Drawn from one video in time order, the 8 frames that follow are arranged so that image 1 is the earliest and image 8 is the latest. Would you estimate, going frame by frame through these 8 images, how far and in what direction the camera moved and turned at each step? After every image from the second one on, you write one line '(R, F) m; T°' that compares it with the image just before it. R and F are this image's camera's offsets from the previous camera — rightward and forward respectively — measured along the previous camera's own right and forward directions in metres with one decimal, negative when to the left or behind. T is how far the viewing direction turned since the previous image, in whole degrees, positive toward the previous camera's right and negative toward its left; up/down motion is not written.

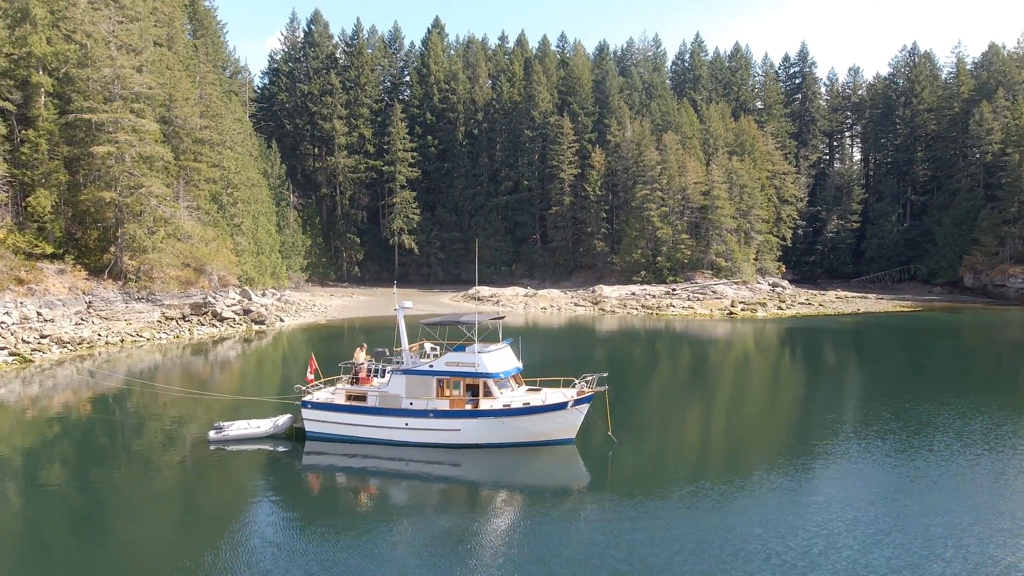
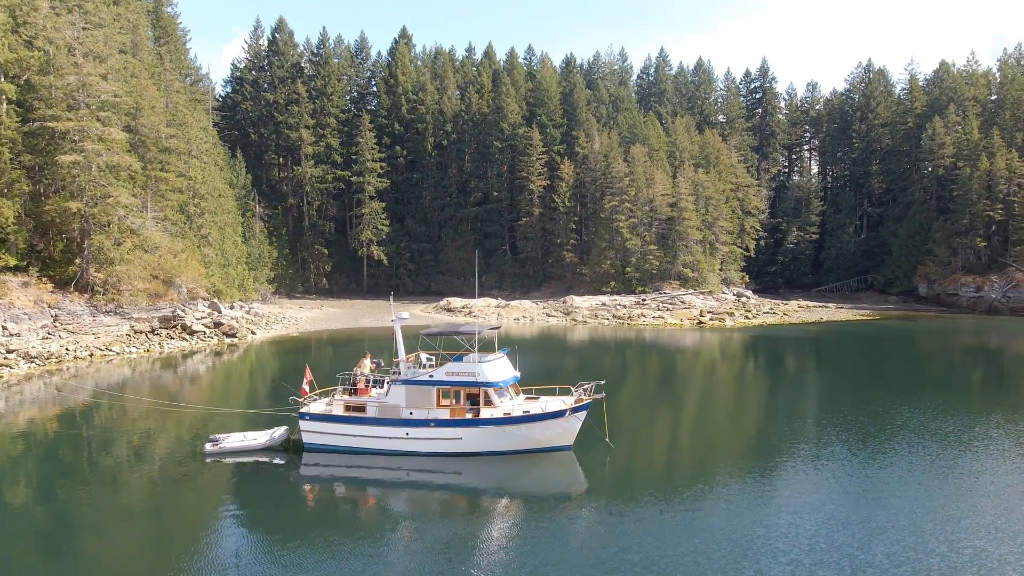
(-0.8, -0.2) m; +3°
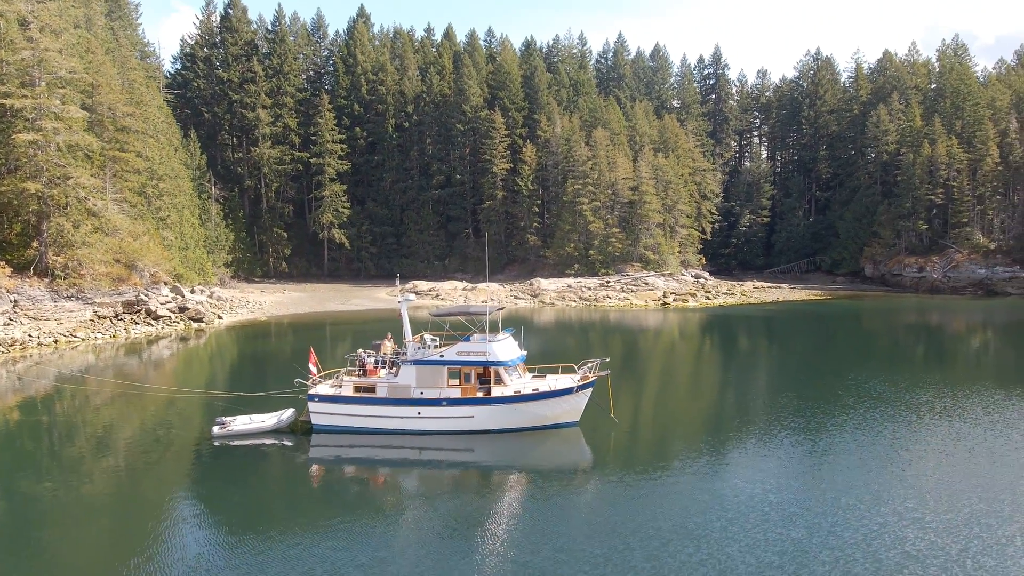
(-1.5, -0.3) m; +4°
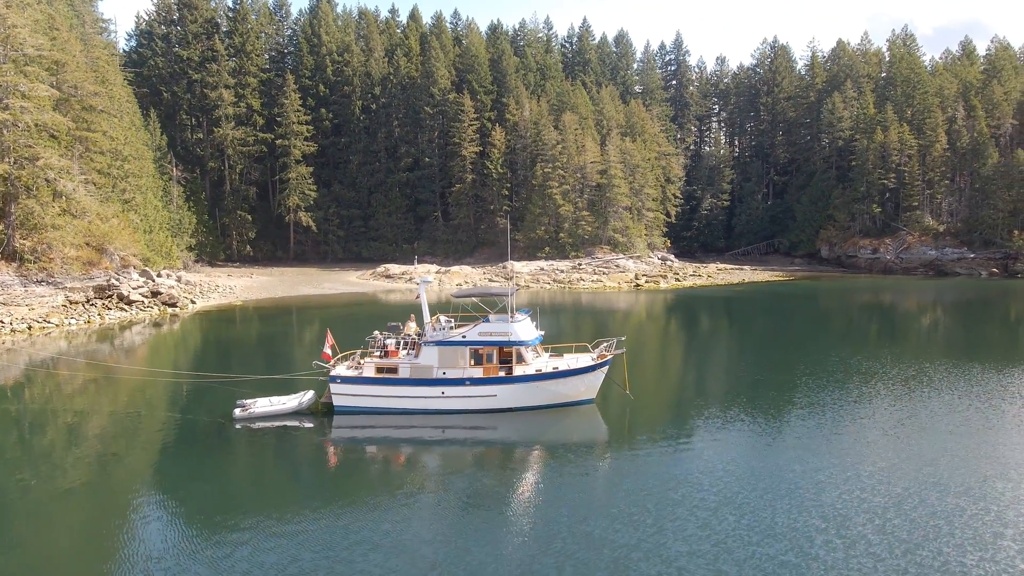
(-1.6, -0.3) m; +4°
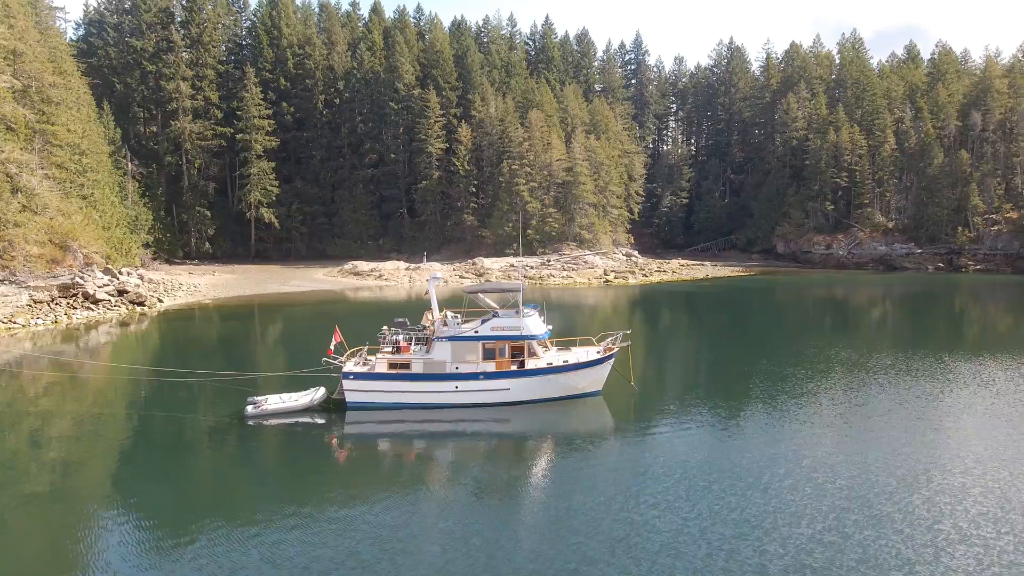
(-1.5, -0.2) m; +4°
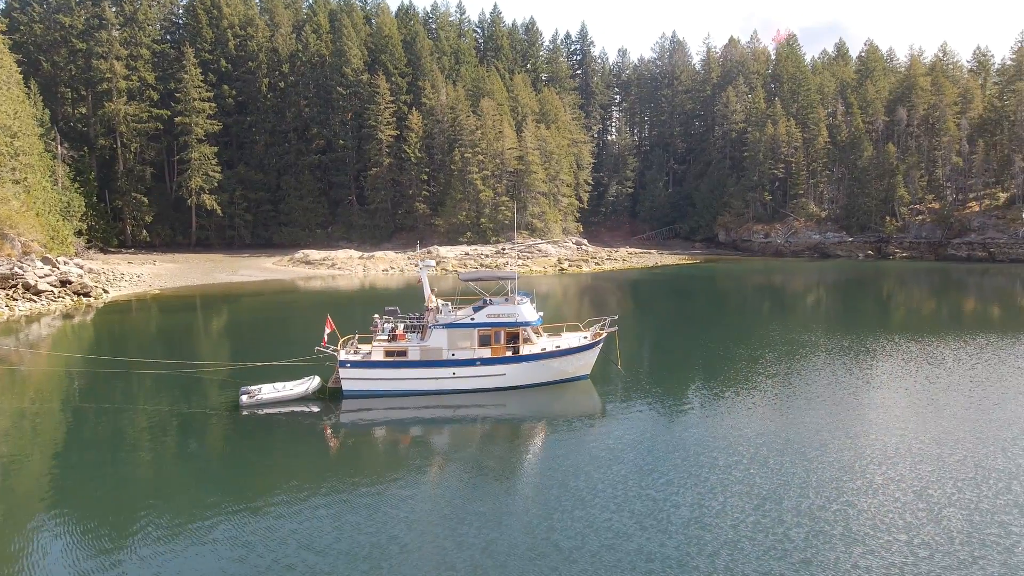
(-1.5, -0.2) m; +5°
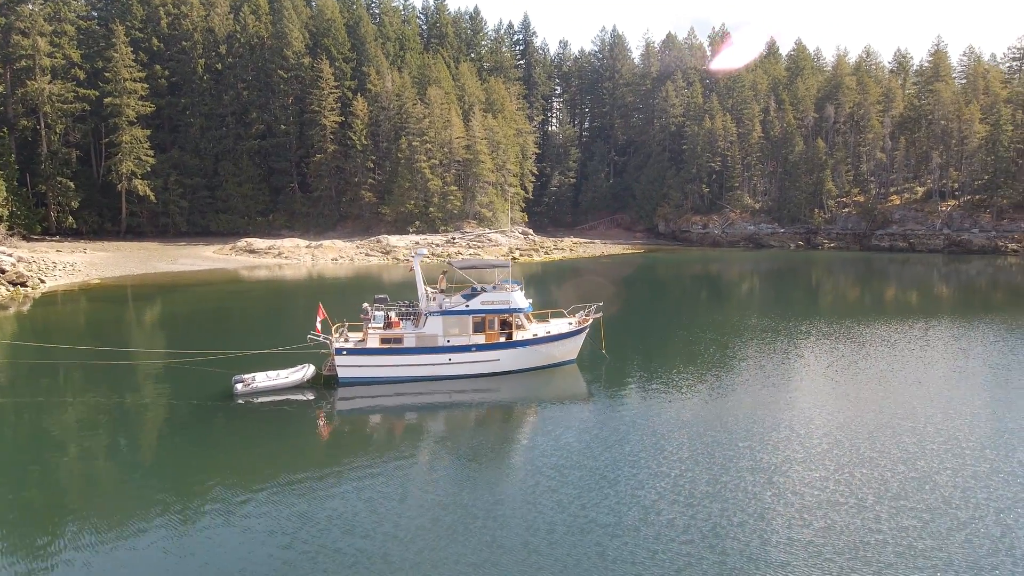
(-1.6, -0.2) m; +6°
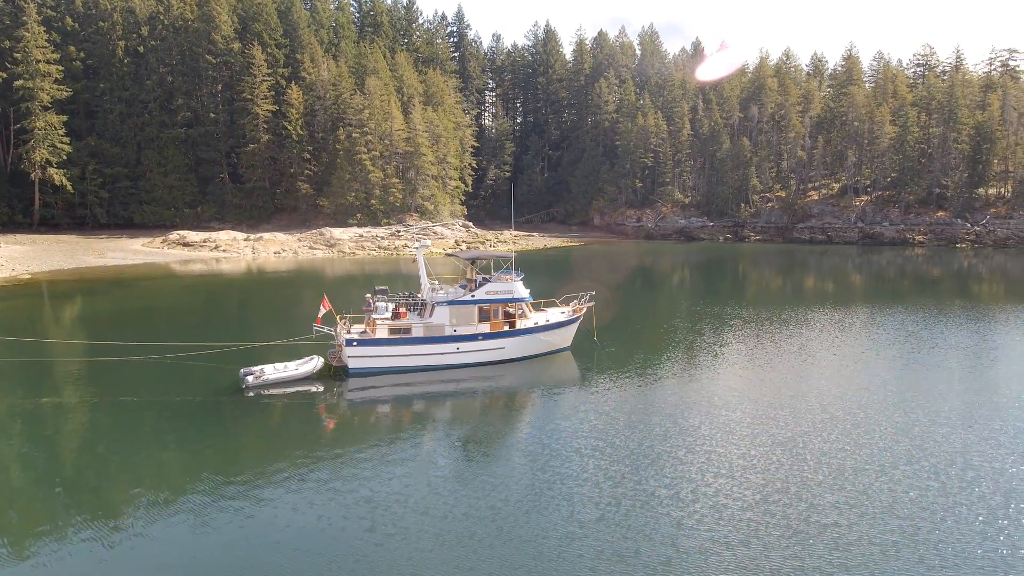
(-2.2, -0.2) m; +7°
